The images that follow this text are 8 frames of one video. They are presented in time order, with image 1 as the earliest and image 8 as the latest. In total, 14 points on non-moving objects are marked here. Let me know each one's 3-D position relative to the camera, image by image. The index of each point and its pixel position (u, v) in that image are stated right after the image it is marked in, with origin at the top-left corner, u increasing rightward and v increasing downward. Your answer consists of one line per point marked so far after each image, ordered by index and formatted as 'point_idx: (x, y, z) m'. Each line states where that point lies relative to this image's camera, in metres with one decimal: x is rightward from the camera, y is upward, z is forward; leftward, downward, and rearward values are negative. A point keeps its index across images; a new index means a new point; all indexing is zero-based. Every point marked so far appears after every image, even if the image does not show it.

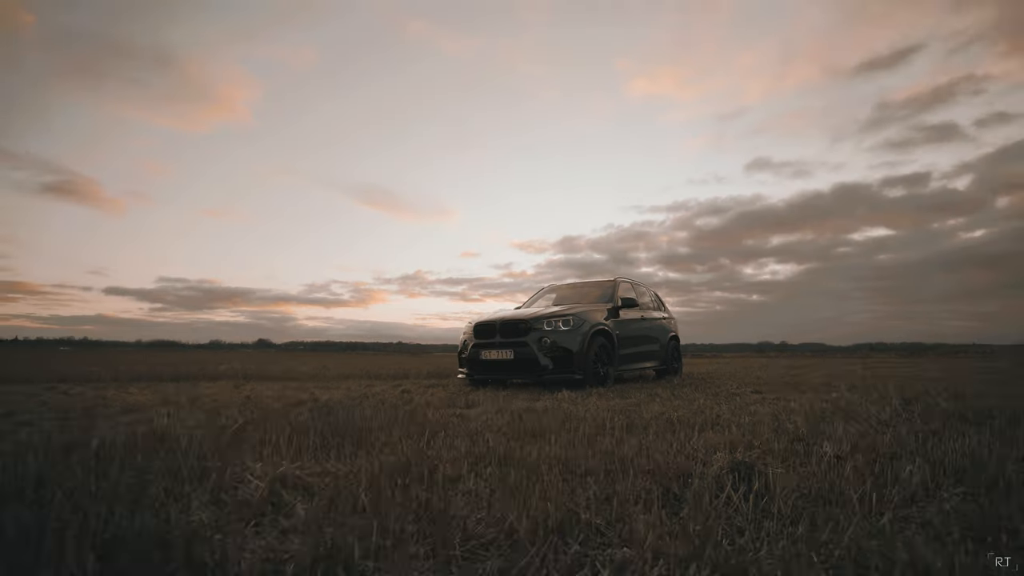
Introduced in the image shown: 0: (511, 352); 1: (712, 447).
0: (0.0, -0.8, +7.6) m
1: (+1.4, -1.1, +4.2) m
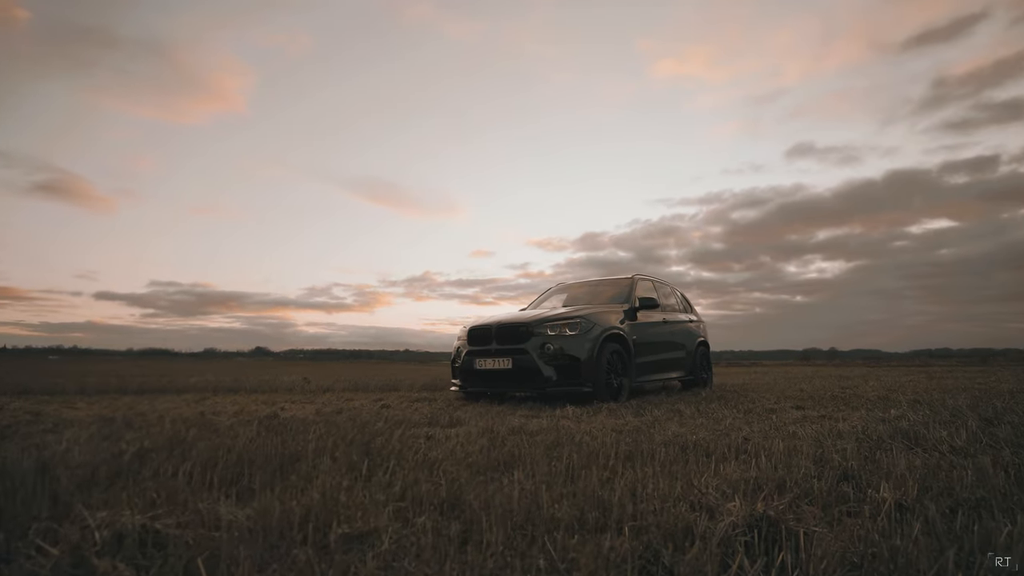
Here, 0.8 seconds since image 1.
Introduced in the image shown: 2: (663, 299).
0: (0.0, -0.8, +6.7) m
1: (+1.1, -1.0, +3.2) m
2: (+2.2, -0.1, +9.1) m
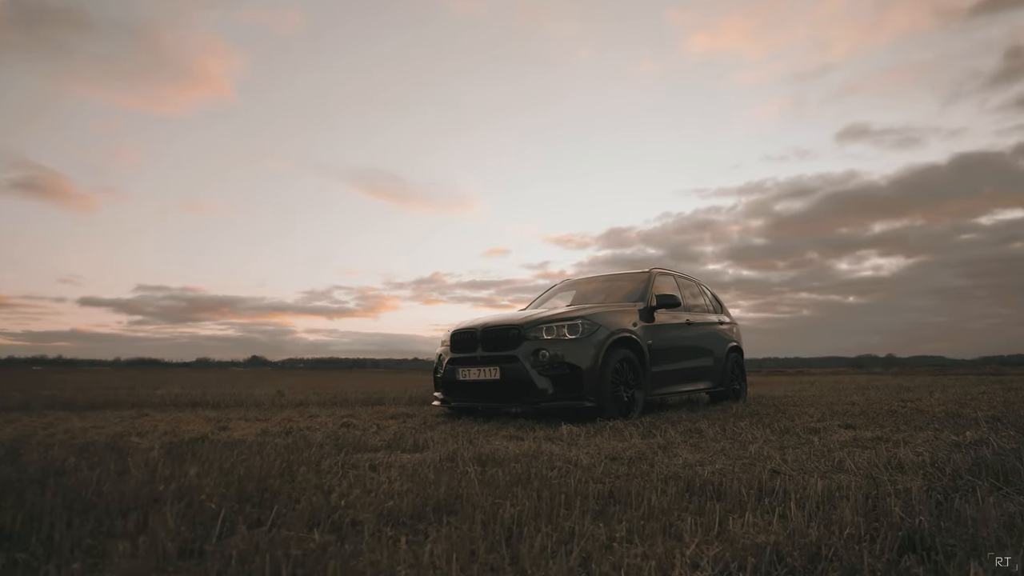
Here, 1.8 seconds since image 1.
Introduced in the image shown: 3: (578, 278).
0: (-0.1, -0.7, +5.7) m
1: (+0.8, -1.0, +2.2) m
2: (+2.2, -0.1, +8.0) m
3: (+0.8, +0.2, +7.8) m
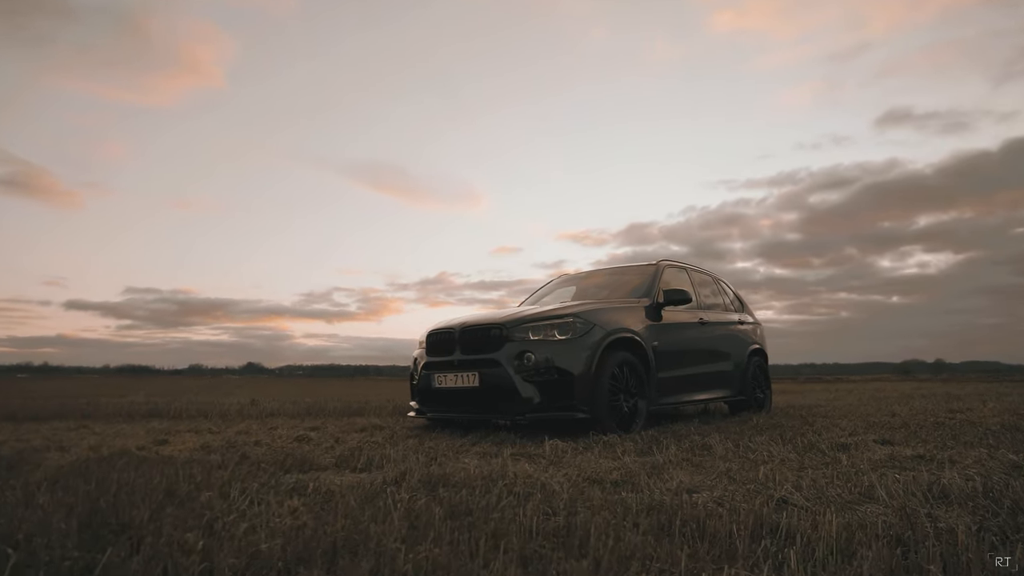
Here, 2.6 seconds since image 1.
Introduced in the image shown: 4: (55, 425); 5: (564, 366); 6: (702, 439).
0: (-0.3, -0.7, +5.0) m
1: (+0.4, -0.9, +1.5) m
2: (+2.2, -0.1, +7.2) m
3: (+0.8, +0.2, +7.1) m
4: (-3.5, -1.0, +4.8) m
5: (+0.4, -0.6, +5.0) m
6: (+1.5, -1.2, +5.1) m
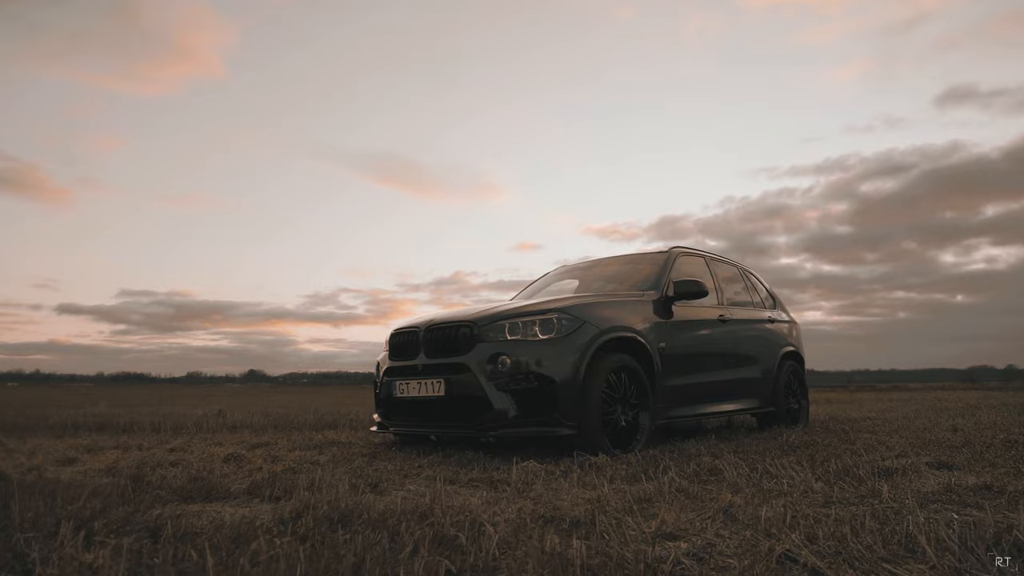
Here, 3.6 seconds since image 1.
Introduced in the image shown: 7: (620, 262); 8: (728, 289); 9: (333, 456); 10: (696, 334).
0: (-0.5, -0.7, +4.3) m
1: (0.0, -0.8, +0.7) m
2: (+2.1, 0.0, +6.3) m
3: (+0.7, +0.2, +6.3) m
4: (-3.7, -1.0, +4.3) m
5: (+0.2, -0.6, +4.2) m
6: (+1.4, -1.2, +4.3) m
7: (+1.0, +0.2, +6.0) m
8: (+2.2, 0.0, +6.3) m
9: (-1.2, -1.1, +4.1) m
10: (+1.6, -0.4, +5.4) m
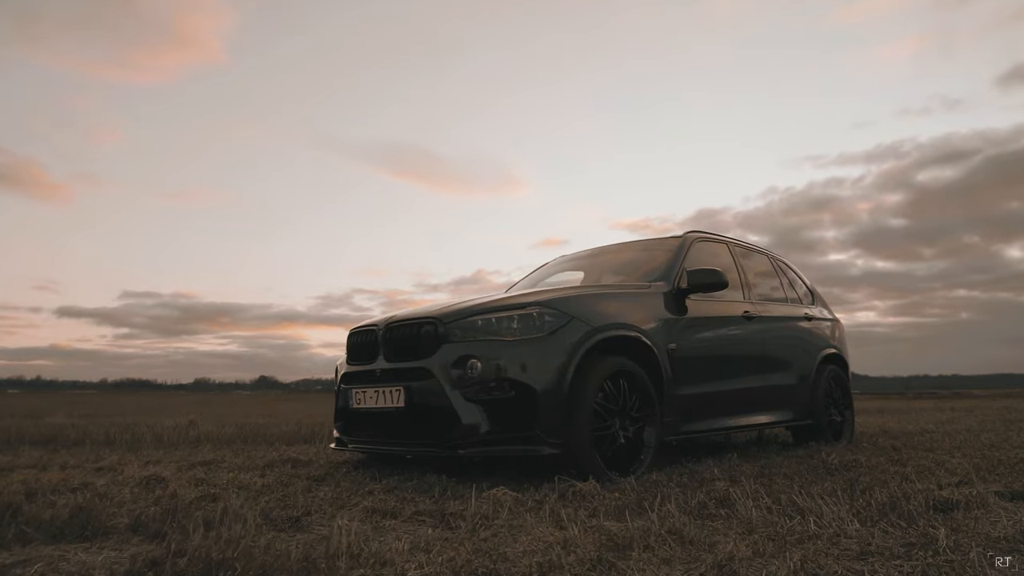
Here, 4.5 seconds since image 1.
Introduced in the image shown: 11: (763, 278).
0: (-0.6, -0.6, +3.7) m
1: (-0.5, -0.7, +0.1) m
2: (+2.1, 0.0, +5.5) m
3: (+0.7, +0.3, +5.6) m
4: (-3.8, -1.0, +4.0) m
5: (+0.1, -0.5, +3.6) m
6: (+1.2, -1.1, +3.5) m
7: (+1.0, +0.3, +5.3) m
8: (+2.1, 0.0, +5.5) m
9: (-1.3, -1.1, +3.5) m
10: (+1.5, -0.3, +4.7) m
11: (+2.2, +0.1, +5.6) m
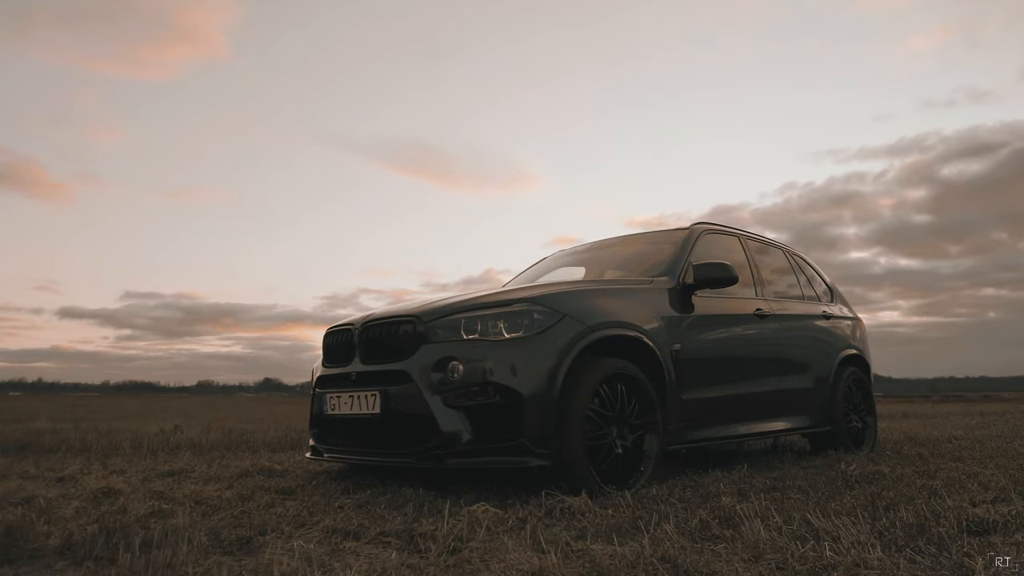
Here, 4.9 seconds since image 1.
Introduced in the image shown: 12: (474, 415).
0: (-0.7, -0.6, +3.4) m
1: (-0.7, -0.7, -0.2) m
2: (+2.1, +0.1, +5.1) m
3: (+0.7, +0.3, +5.3) m
4: (-3.9, -1.0, +3.8) m
5: (0.0, -0.5, +3.3) m
6: (+1.1, -1.1, +3.2) m
7: (+1.0, +0.3, +4.9) m
8: (+2.1, +0.1, +5.2) m
9: (-1.4, -1.0, +3.3) m
10: (+1.5, -0.3, +4.3) m
11: (+2.2, +0.1, +5.3) m
12: (-0.2, -0.7, +3.2) m
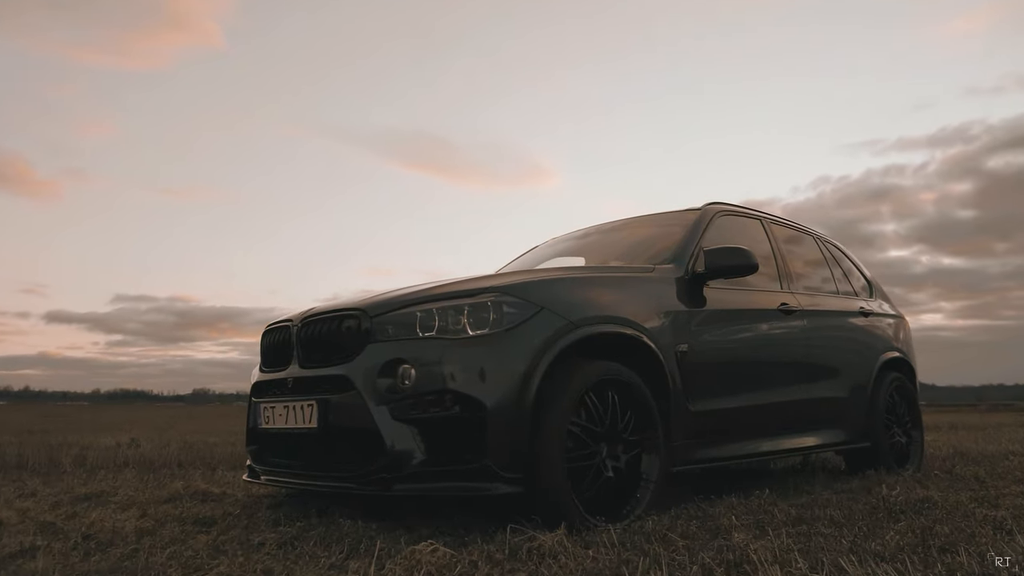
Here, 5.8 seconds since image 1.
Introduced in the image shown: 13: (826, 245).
0: (-0.9, -0.6, +2.9) m
1: (-1.0, -0.6, -0.8) m
2: (+2.0, +0.1, +4.5) m
3: (+0.6, +0.3, +4.7) m
4: (-4.0, -1.0, +3.4) m
5: (-0.2, -0.5, +2.7) m
6: (+1.0, -1.0, +2.6) m
7: (+0.9, +0.4, +4.3) m
8: (+2.1, +0.1, +4.5) m
9: (-1.6, -1.0, +2.8) m
10: (+1.3, -0.3, +3.7) m
11: (+2.2, +0.1, +4.6) m
12: (-0.4, -0.6, +2.7) m
13: (+2.5, +0.3, +5.0) m
